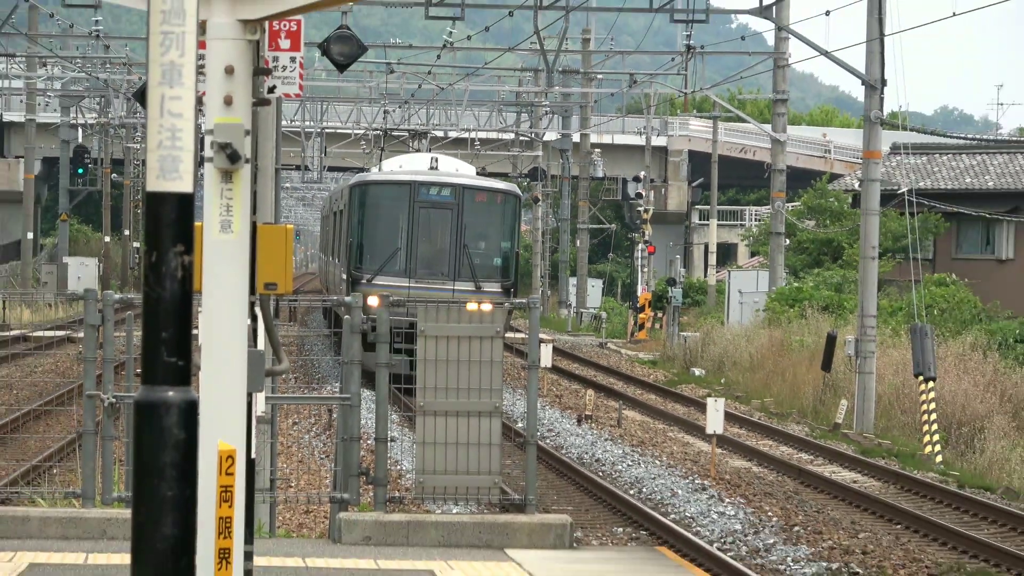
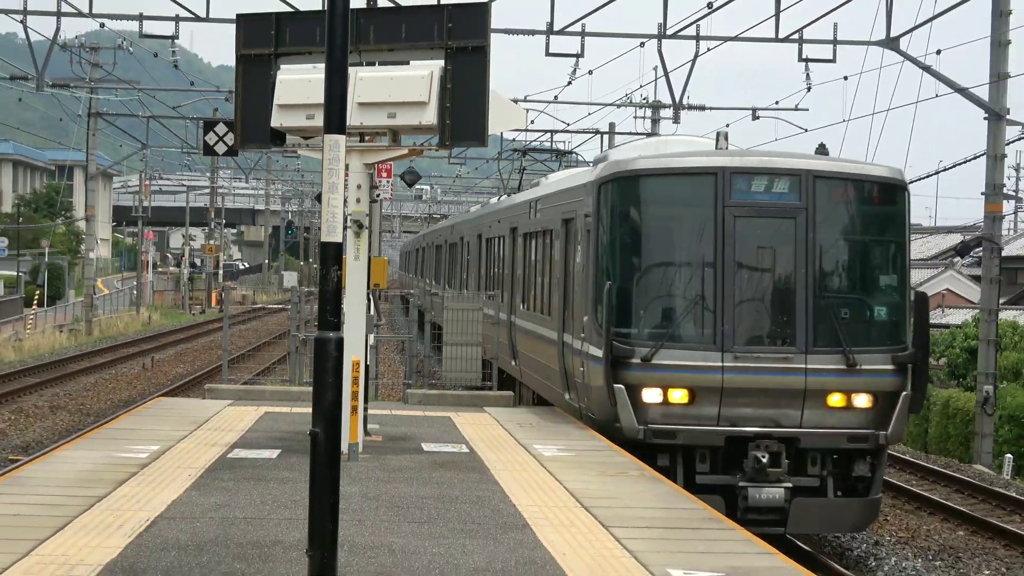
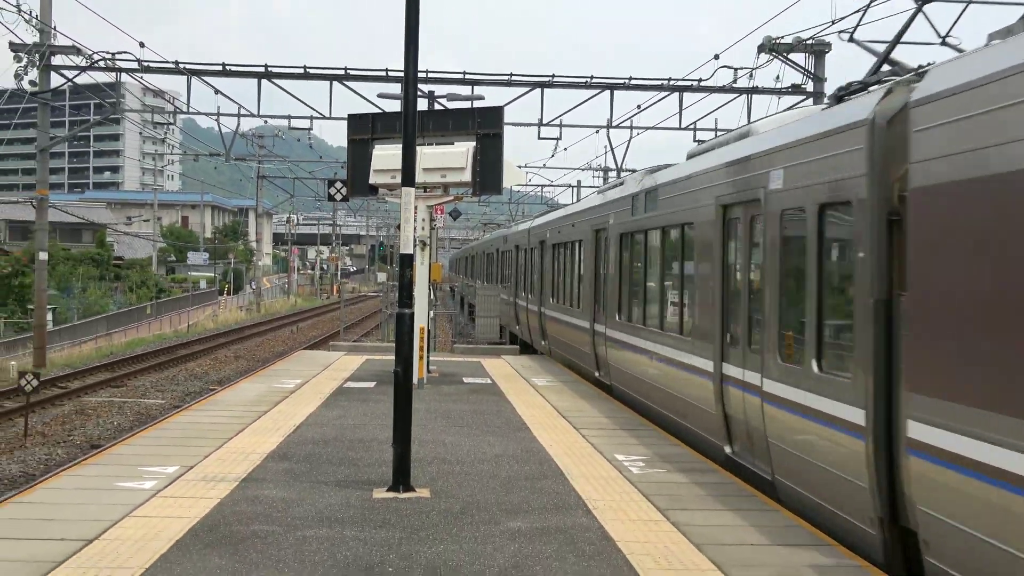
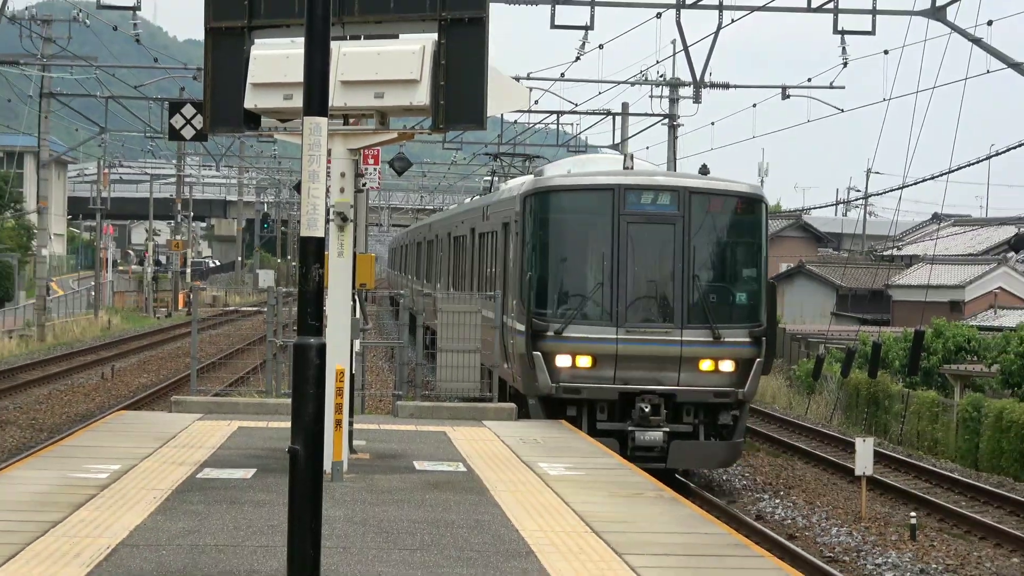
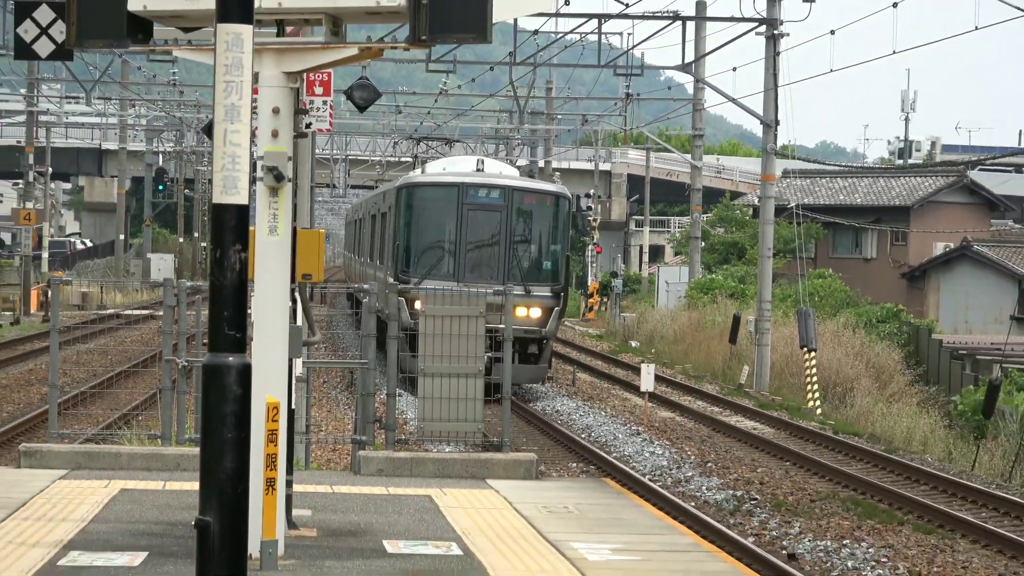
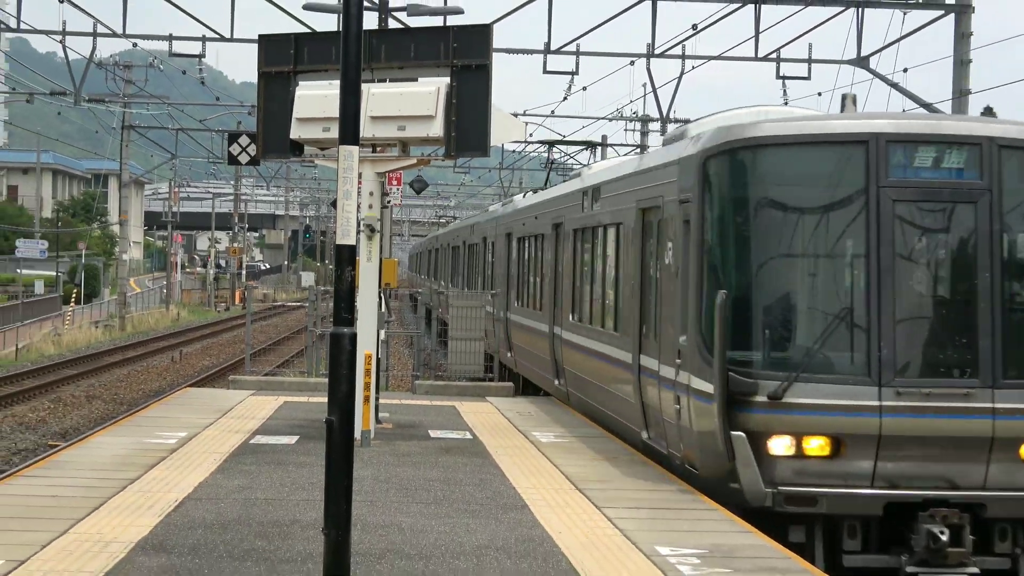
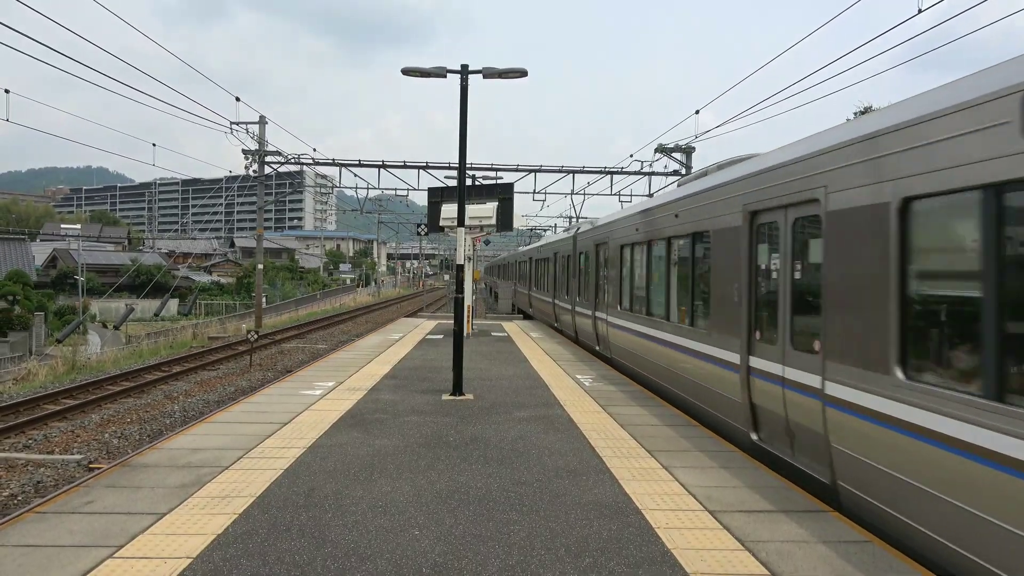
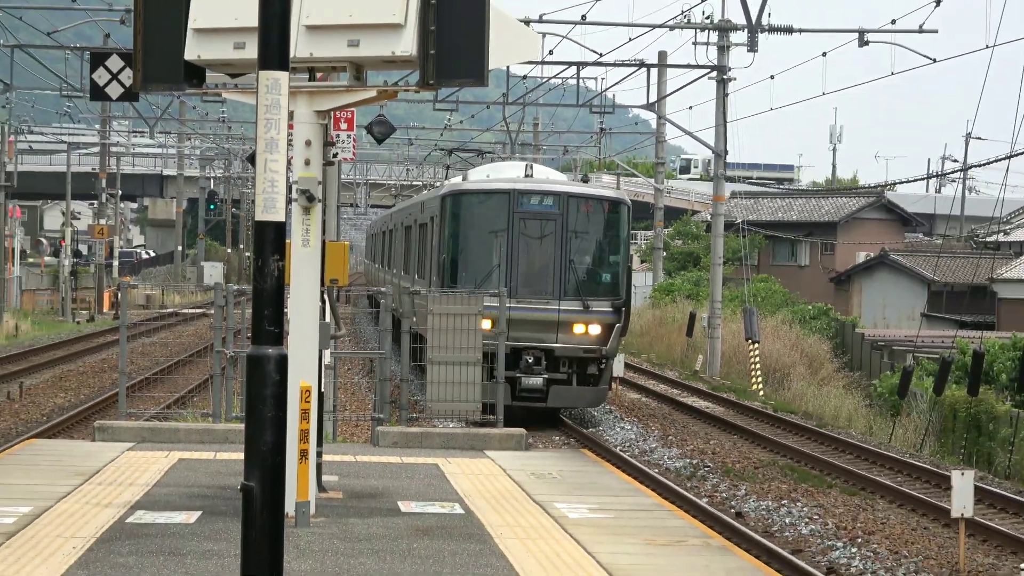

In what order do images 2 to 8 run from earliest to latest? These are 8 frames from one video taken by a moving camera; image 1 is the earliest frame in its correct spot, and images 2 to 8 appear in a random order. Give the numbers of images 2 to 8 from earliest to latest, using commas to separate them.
5, 8, 4, 2, 6, 3, 7
